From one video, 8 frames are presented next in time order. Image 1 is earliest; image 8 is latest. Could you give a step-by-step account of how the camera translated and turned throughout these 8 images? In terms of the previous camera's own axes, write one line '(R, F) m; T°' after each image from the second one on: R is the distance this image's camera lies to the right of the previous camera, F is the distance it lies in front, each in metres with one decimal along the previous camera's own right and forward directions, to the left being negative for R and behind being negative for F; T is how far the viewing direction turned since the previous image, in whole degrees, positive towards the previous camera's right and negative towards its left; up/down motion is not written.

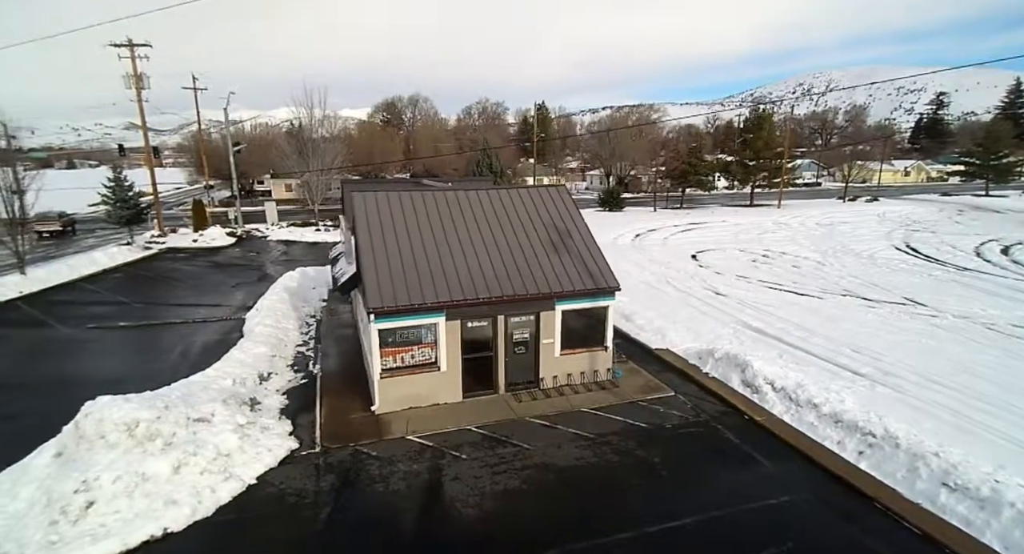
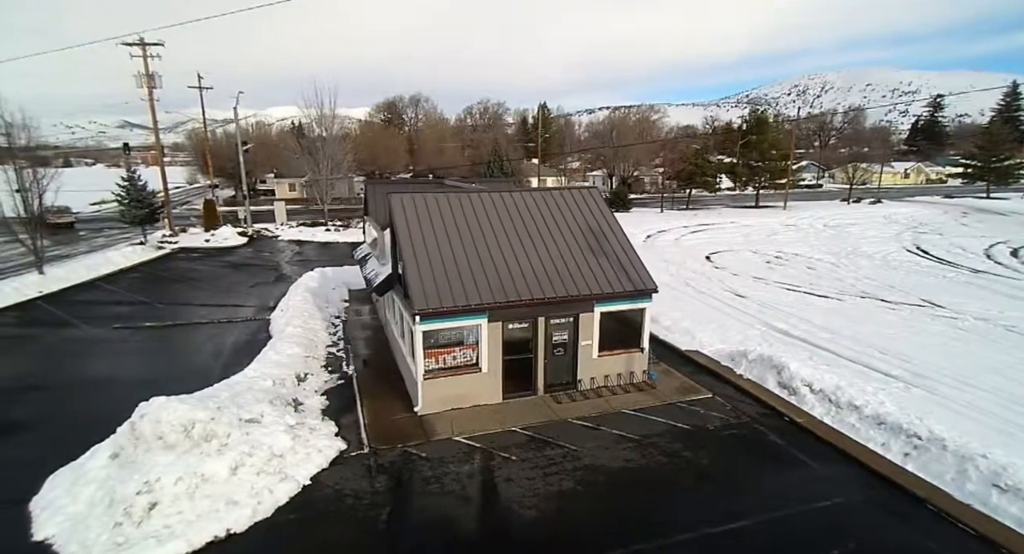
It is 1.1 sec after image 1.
(-0.9, 0.0) m; 0°
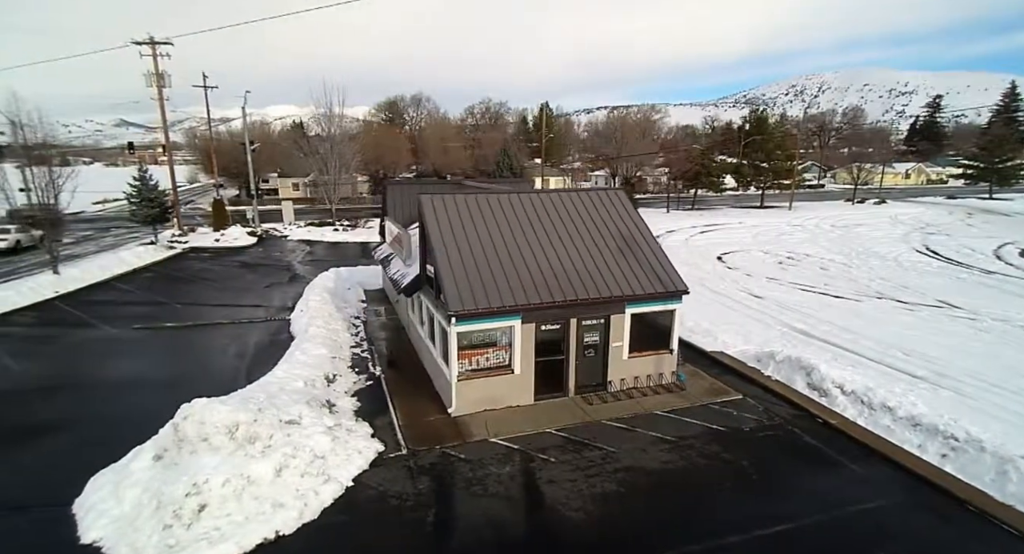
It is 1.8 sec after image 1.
(-0.7, 0.0) m; 0°
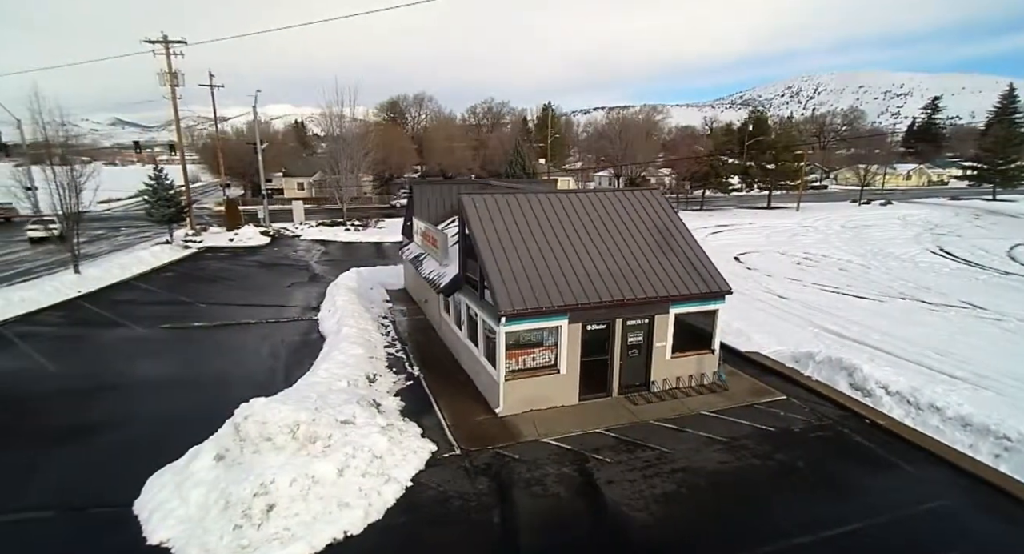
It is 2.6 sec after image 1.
(-0.9, 0.0) m; 0°
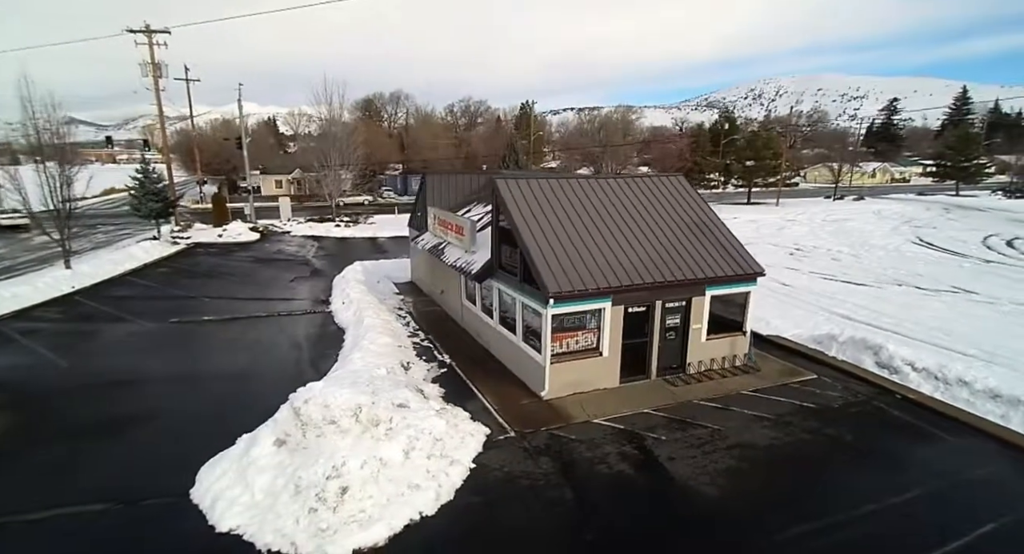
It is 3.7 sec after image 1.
(-1.3, +0.1) m; +3°
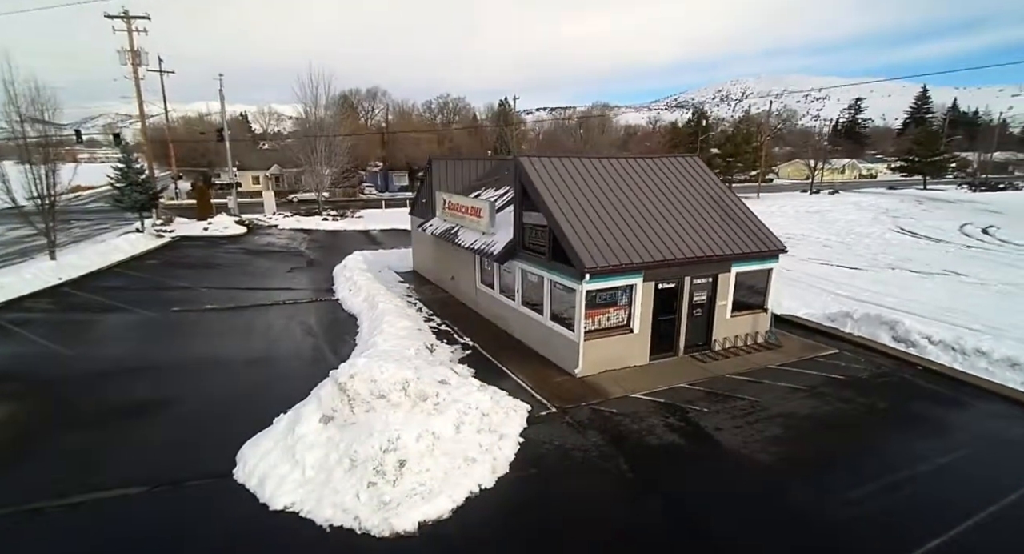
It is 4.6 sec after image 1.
(-1.0, +0.2) m; +3°
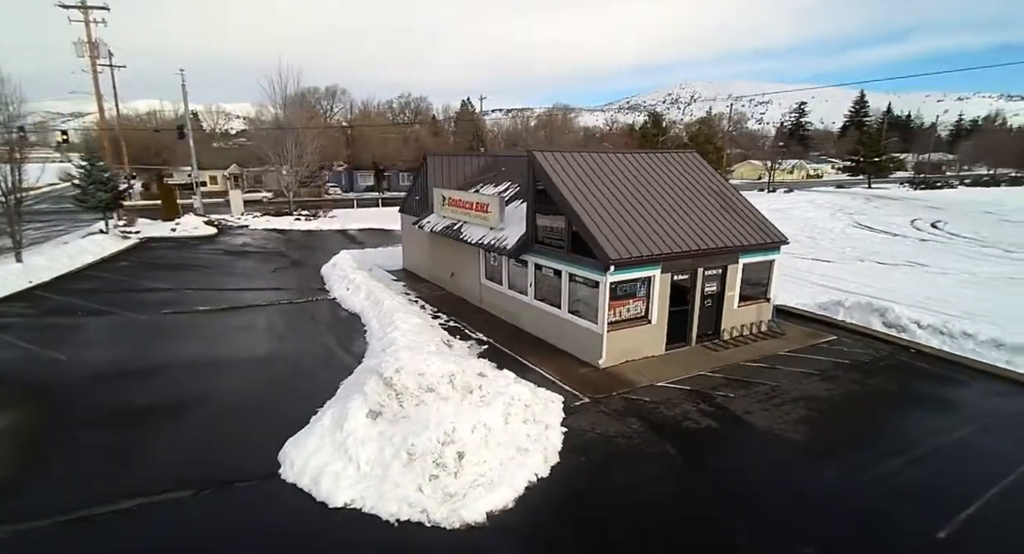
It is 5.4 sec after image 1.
(-1.2, 0.0) m; +4°
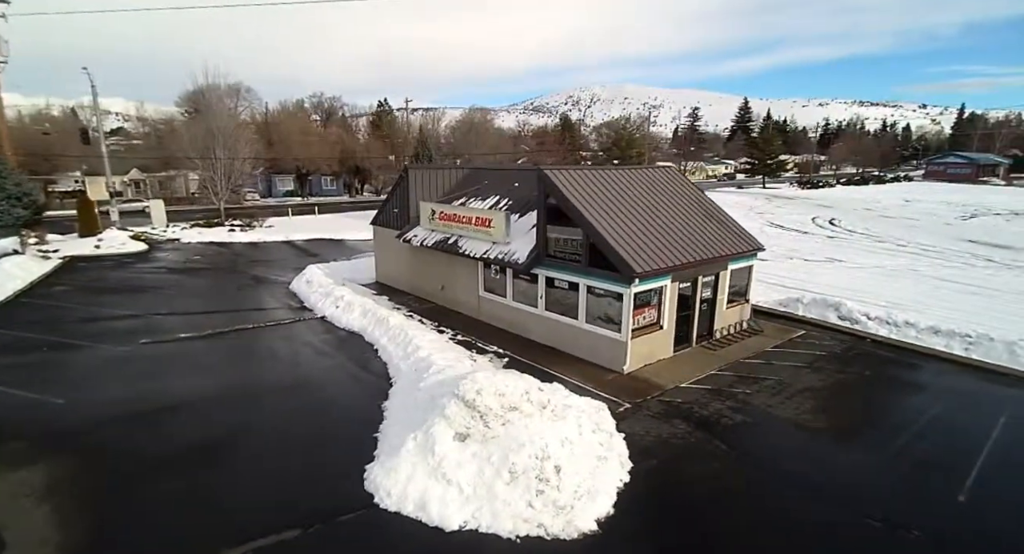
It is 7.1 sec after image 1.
(-2.2, -0.2) m; +9°
